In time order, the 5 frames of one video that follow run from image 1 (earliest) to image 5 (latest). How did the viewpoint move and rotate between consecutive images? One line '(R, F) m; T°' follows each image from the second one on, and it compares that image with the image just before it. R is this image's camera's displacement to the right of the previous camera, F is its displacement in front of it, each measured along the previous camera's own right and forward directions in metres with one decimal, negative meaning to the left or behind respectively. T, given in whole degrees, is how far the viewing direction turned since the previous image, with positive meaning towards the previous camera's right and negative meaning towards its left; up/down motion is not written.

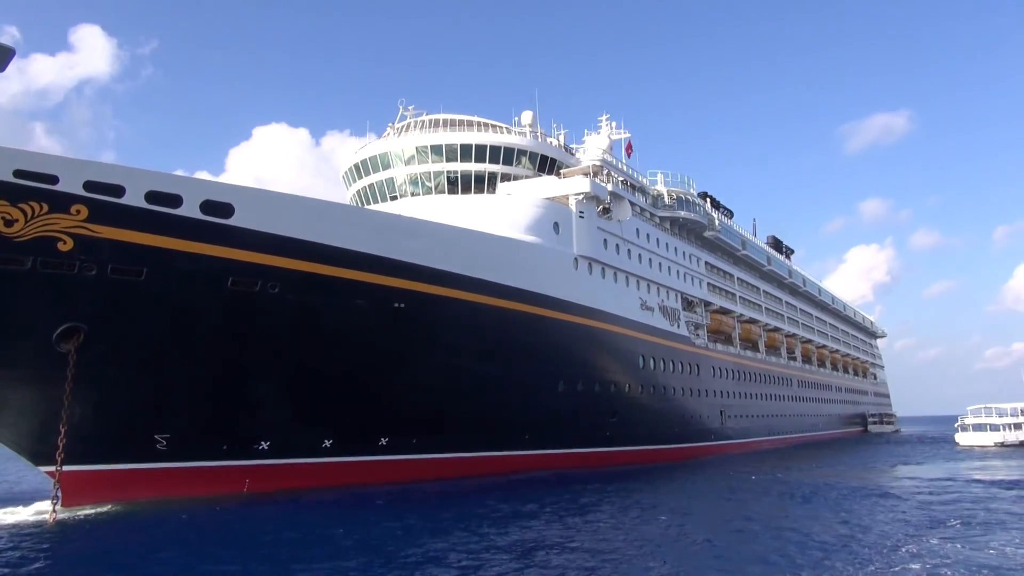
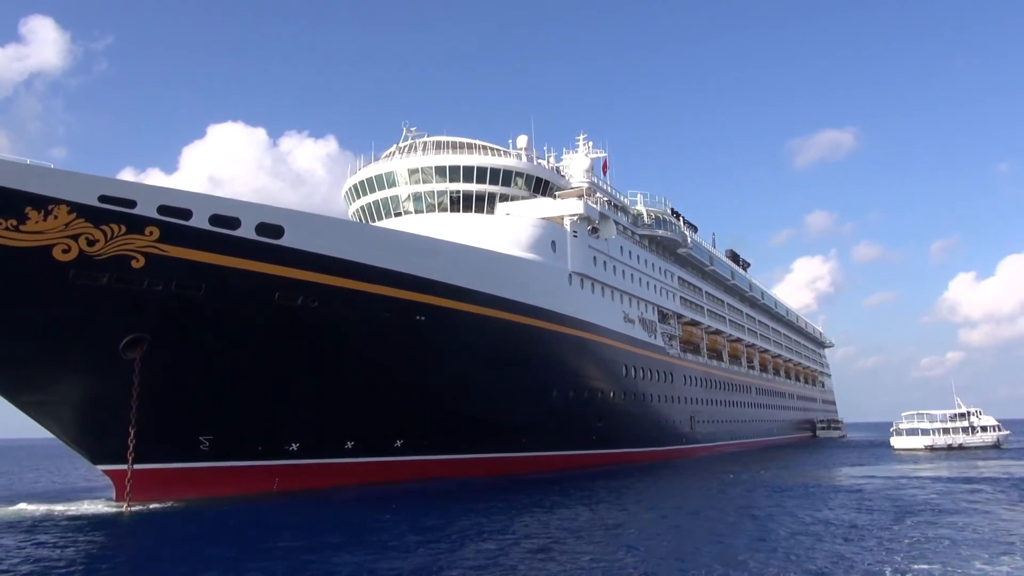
(-1.4, -1.5) m; +4°
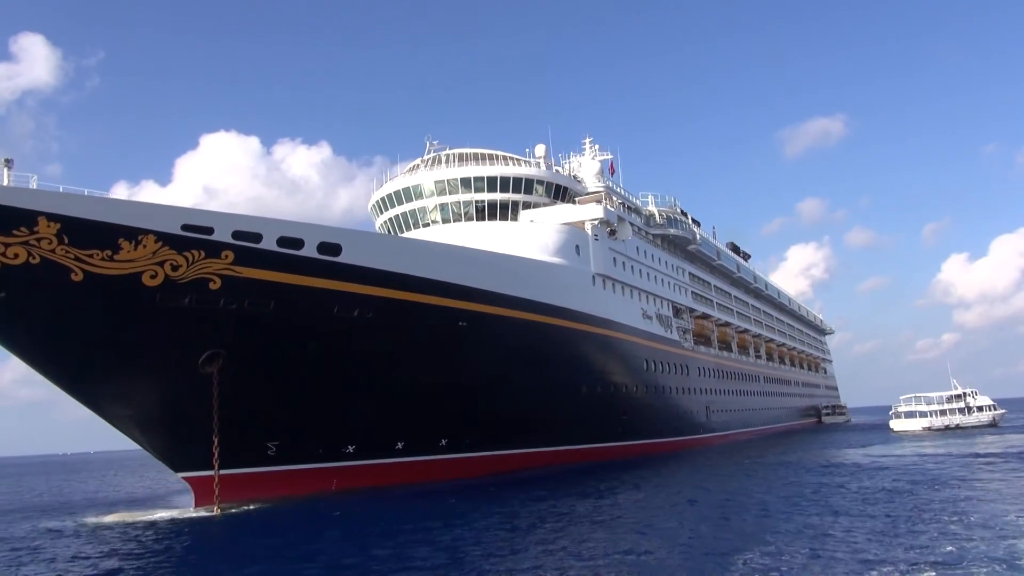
(-1.0, -1.1) m; 0°
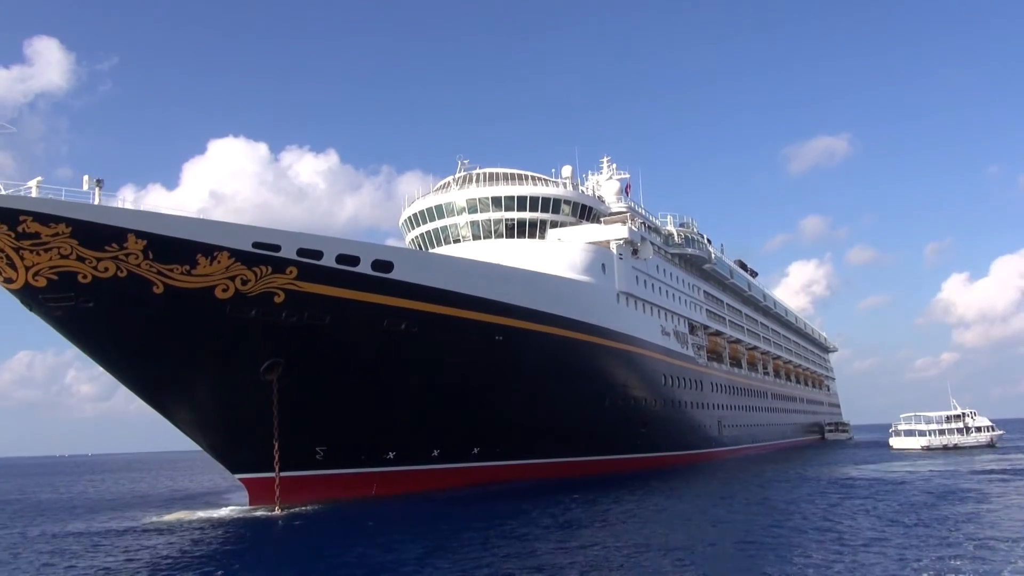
(-0.9, -0.9) m; 0°
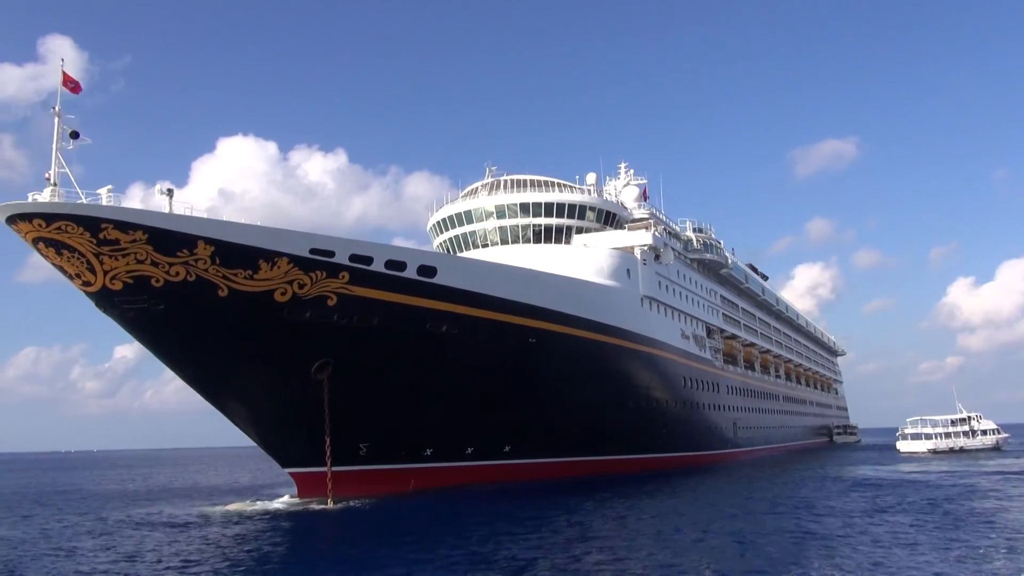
(-0.8, -0.7) m; 0°
